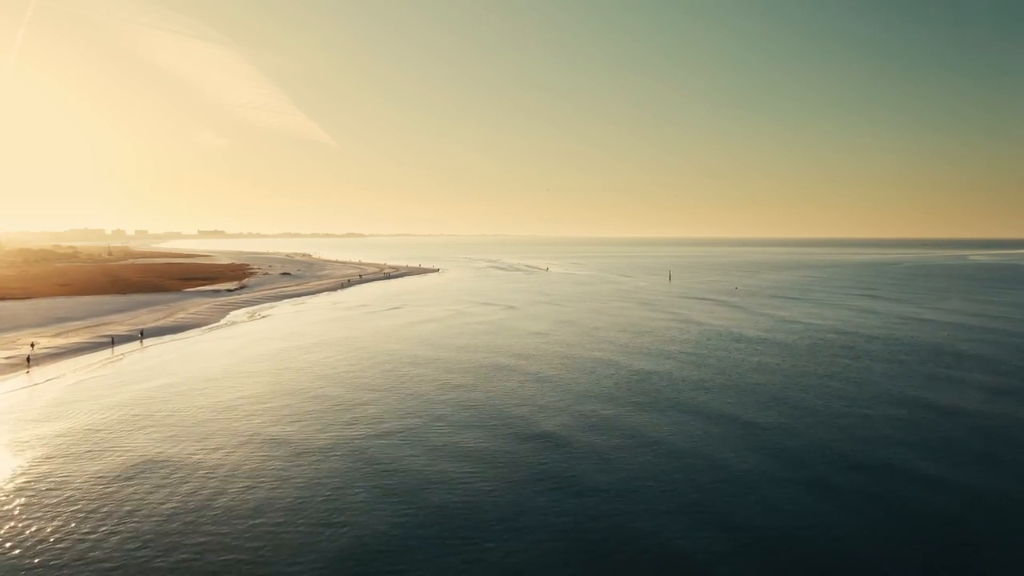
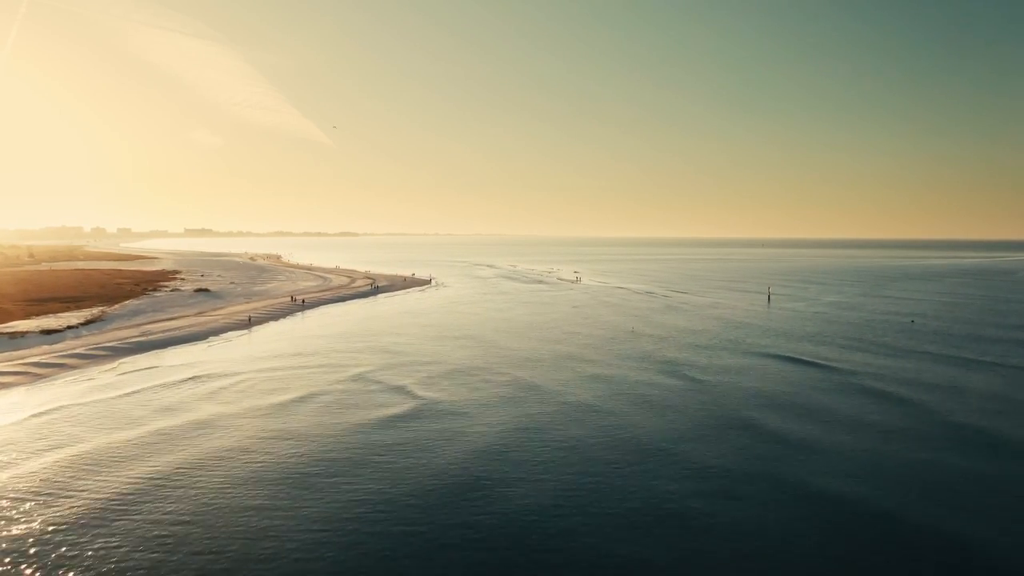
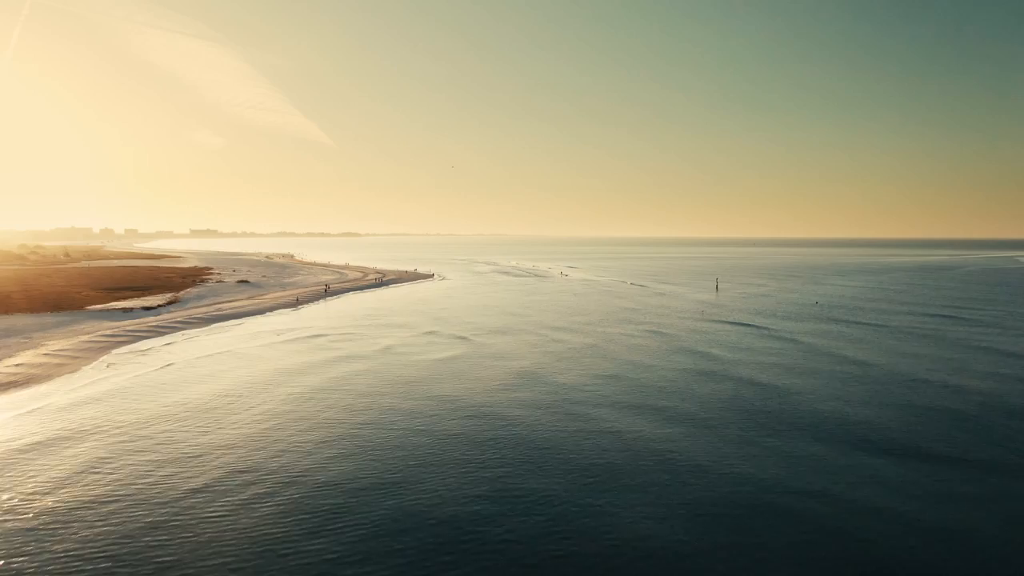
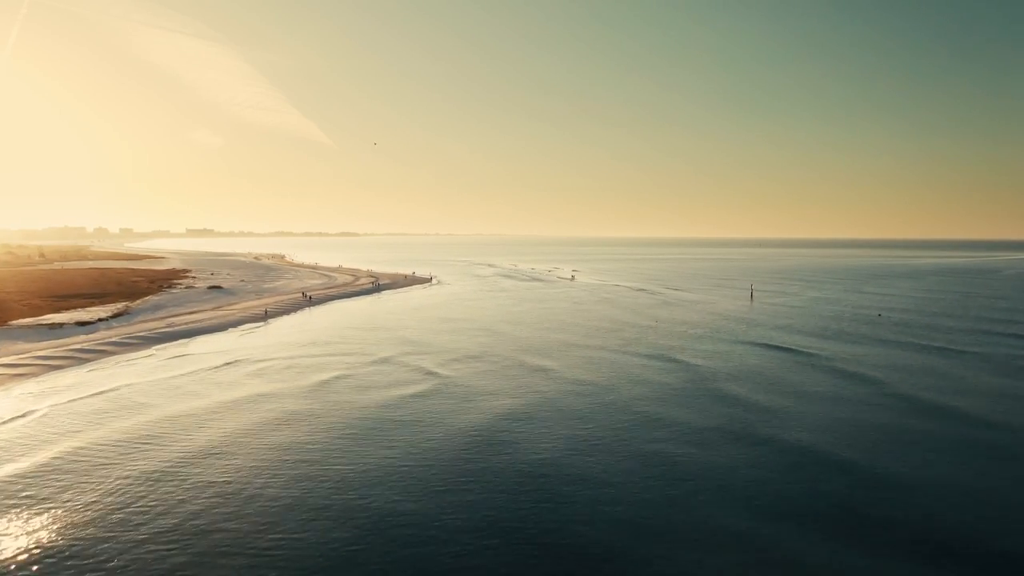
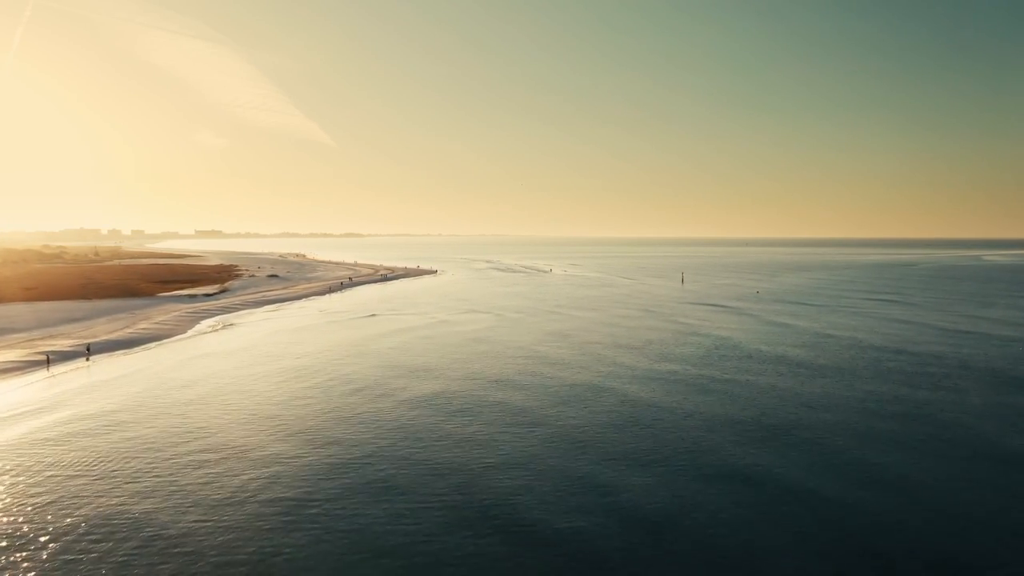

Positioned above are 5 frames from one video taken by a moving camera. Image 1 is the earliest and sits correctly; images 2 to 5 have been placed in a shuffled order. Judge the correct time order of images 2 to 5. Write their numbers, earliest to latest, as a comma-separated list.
5, 3, 4, 2
